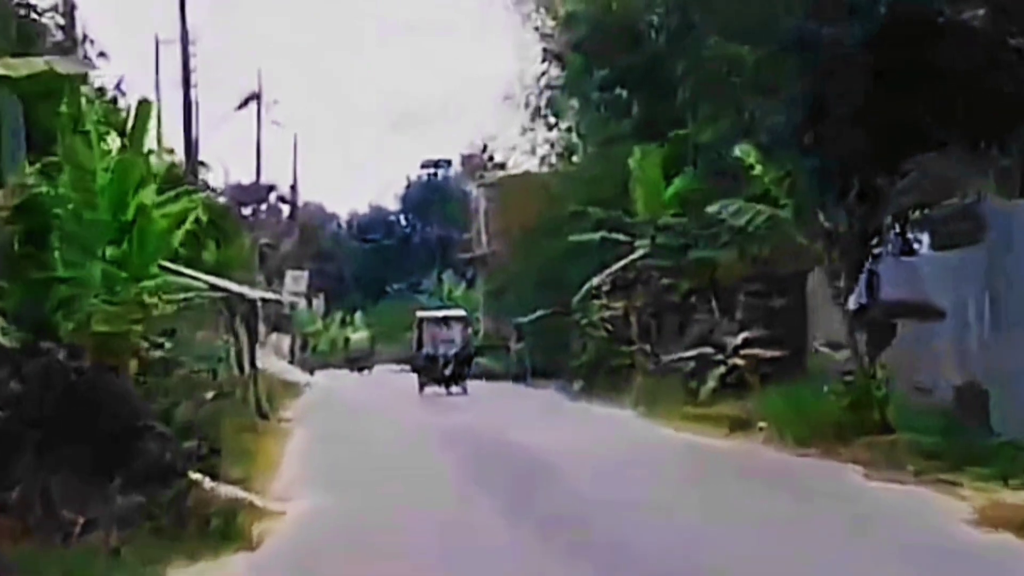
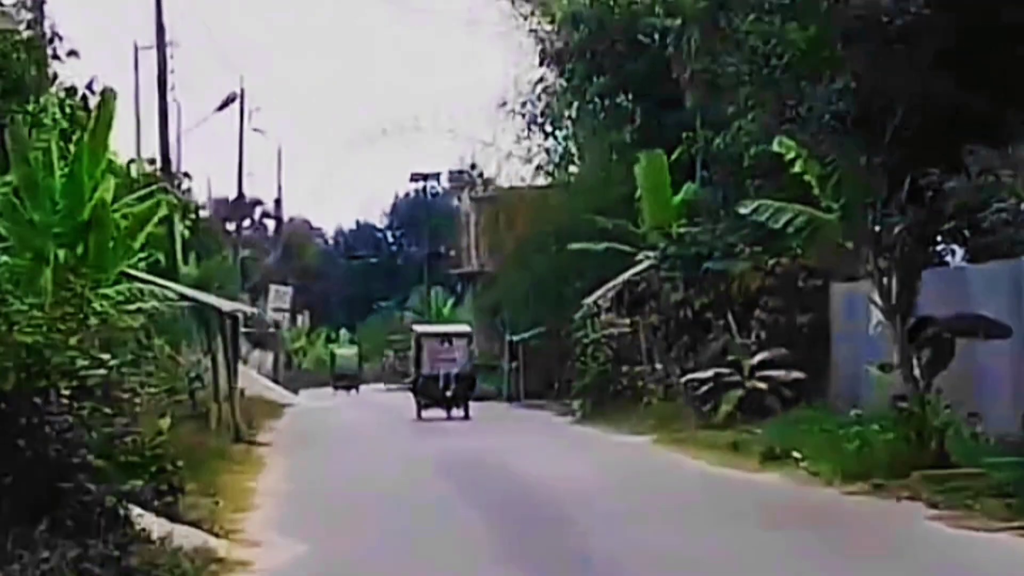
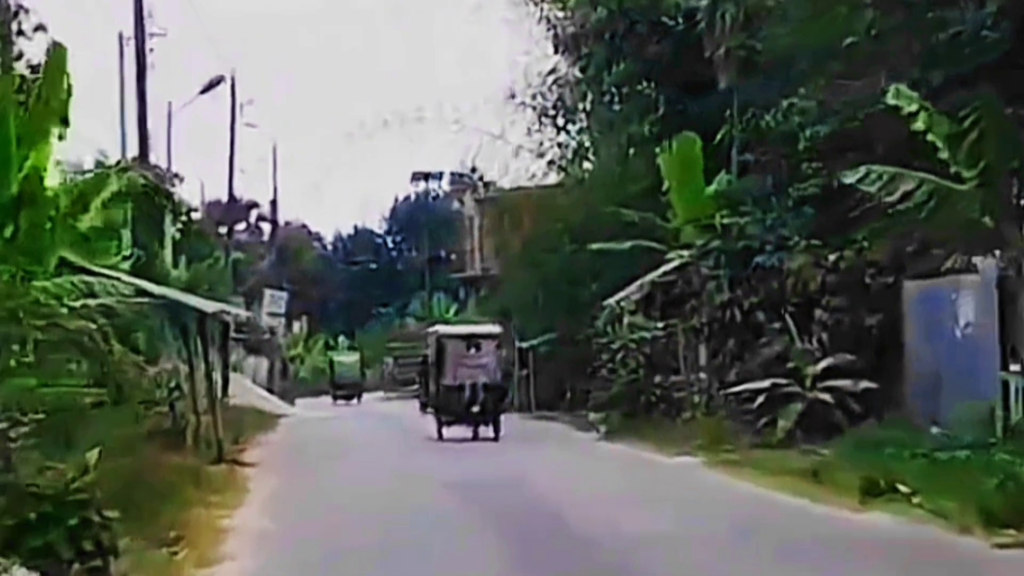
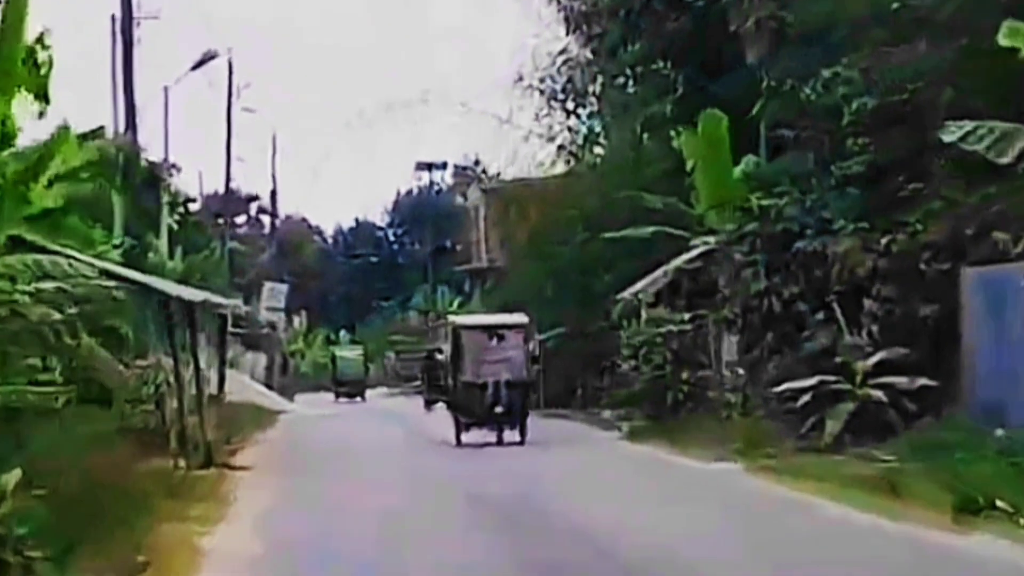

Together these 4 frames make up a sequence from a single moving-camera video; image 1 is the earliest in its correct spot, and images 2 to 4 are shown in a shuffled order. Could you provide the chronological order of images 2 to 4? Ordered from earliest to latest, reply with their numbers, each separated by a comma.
2, 3, 4
